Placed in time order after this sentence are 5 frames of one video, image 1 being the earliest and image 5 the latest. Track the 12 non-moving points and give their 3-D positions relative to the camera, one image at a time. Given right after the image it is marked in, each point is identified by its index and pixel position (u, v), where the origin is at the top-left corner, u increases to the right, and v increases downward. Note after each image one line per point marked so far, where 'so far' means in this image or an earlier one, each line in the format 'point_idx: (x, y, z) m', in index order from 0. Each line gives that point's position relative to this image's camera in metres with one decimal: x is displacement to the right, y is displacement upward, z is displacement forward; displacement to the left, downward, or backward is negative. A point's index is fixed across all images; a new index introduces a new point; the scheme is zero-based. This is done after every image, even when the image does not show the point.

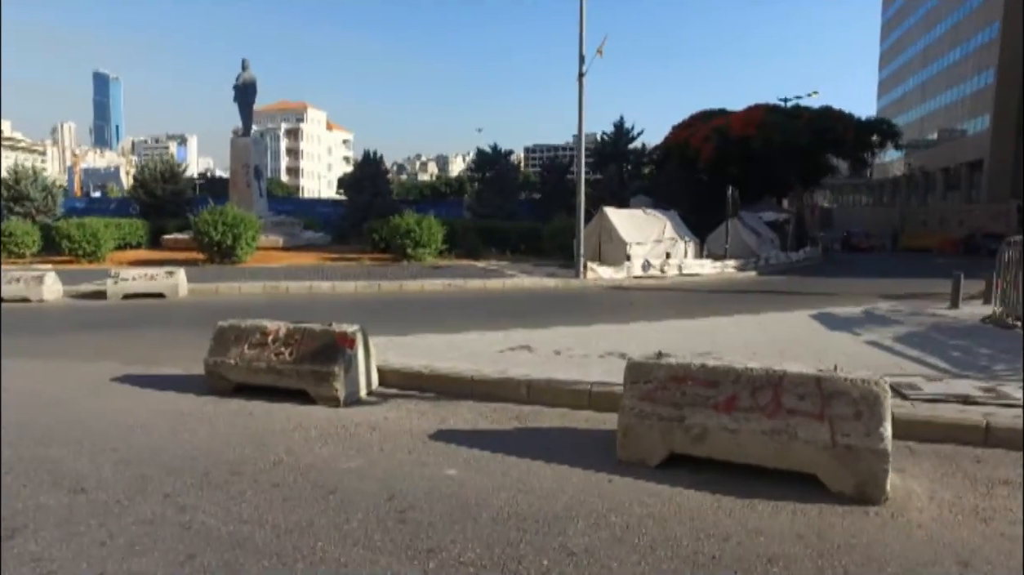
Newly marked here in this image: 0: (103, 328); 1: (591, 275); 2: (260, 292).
0: (-6.2, -0.6, +9.7) m
1: (+2.3, +0.4, +18.7) m
2: (-5.7, -0.1, +14.5) m
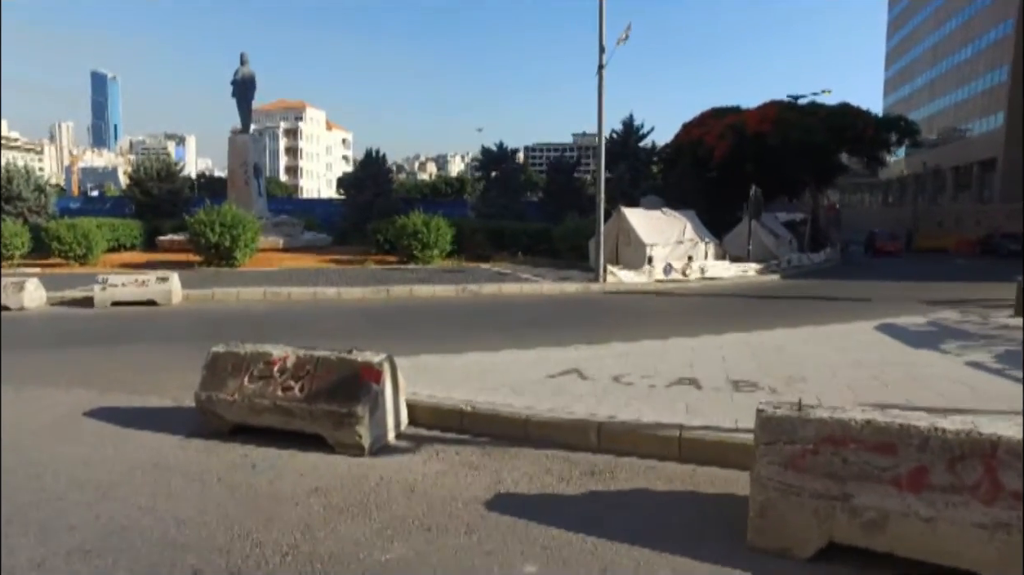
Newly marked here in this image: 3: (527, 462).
0: (-5.8, -0.7, +8.7) m
1: (+2.7, +0.2, +17.7) m
2: (-5.3, -0.2, +13.5) m
3: (+0.1, -1.1, +4.1) m
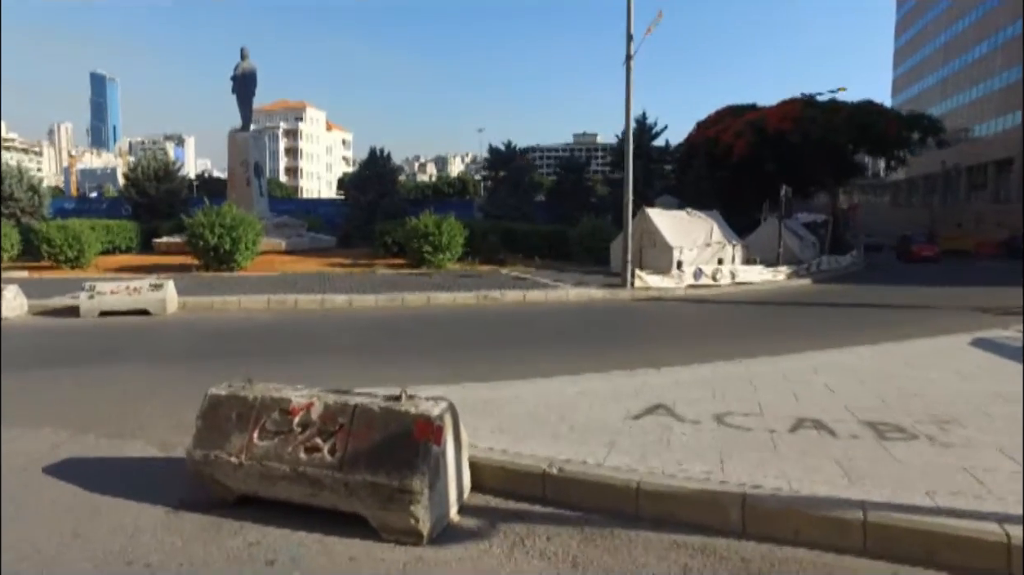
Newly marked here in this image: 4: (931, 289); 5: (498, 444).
0: (-5.2, -0.9, +7.5) m
1: (+3.3, +0.1, +16.5) m
2: (-4.7, -0.4, +12.3) m
3: (+0.6, -1.2, +3.0) m
4: (+12.6, 0.0, +19.5) m
5: (-0.1, -1.0, +4.1) m
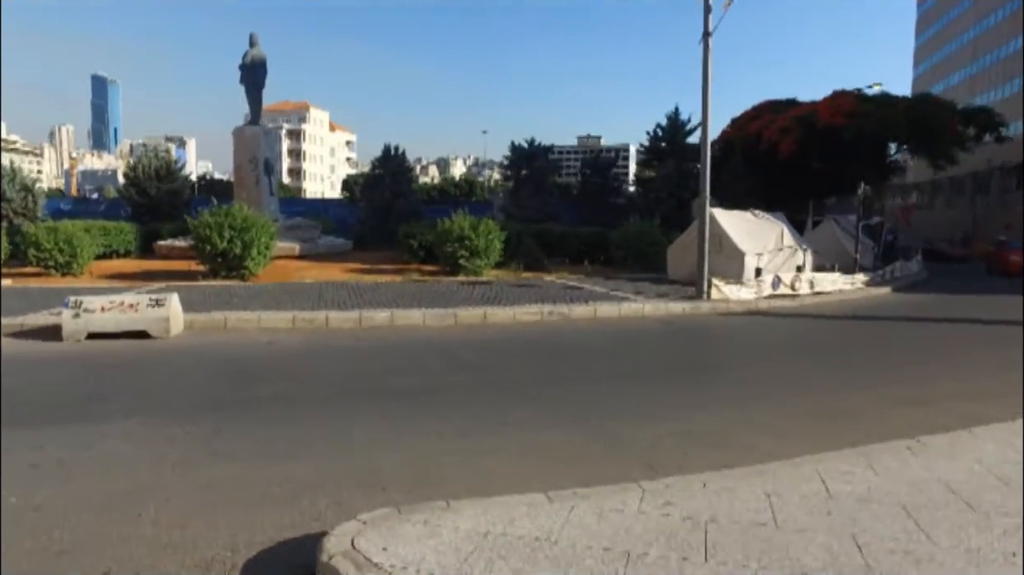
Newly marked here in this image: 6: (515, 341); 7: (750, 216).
0: (-4.0, -1.1, +5.2) m
1: (+4.5, -0.2, +14.3) m
2: (-3.5, -0.6, +10.0) m
3: (+1.9, -1.4, +0.7) m
4: (+13.9, -0.3, +17.2) m
5: (+1.2, -1.2, +1.9) m
6: (0.0, -0.8, +9.4) m
7: (+6.6, +2.0, +17.9) m
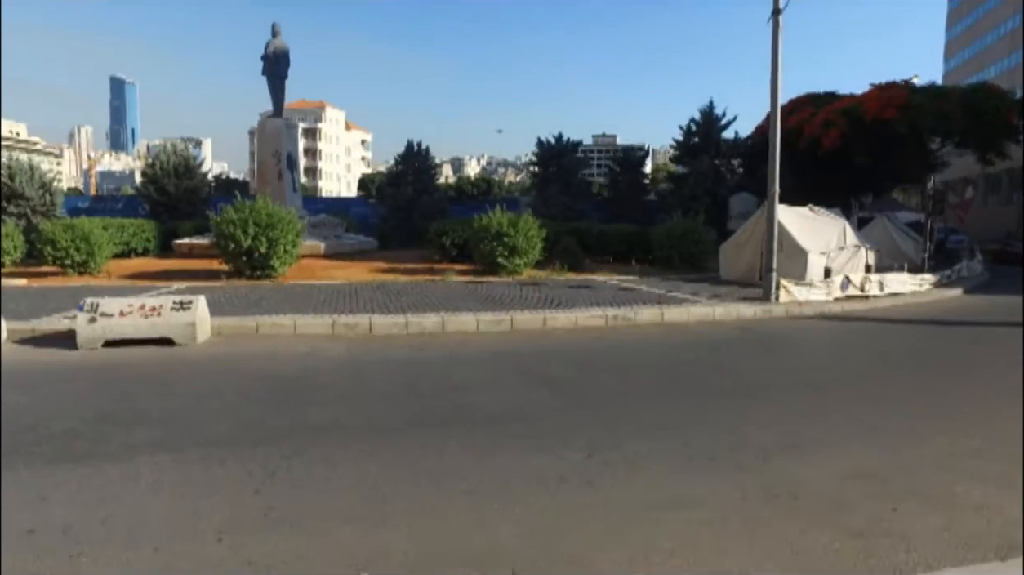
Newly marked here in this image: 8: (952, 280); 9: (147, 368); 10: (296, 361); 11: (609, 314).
0: (-3.1, -1.1, +4.2) m
1: (+5.5, -0.2, +13.0) m
2: (-2.5, -0.6, +8.9) m
3: (+2.6, -1.5, -0.5) m
4: (+15.0, -0.4, +15.8) m
5: (+1.9, -1.2, +0.7) m
6: (+1.0, -0.8, +8.3) m
7: (+7.7, +2.0, +16.6) m
8: (+12.9, +0.2, +19.0) m
9: (-3.9, -0.9, +6.8) m
10: (-2.5, -0.8, +7.2) m
11: (+1.6, -0.4, +10.3) m
